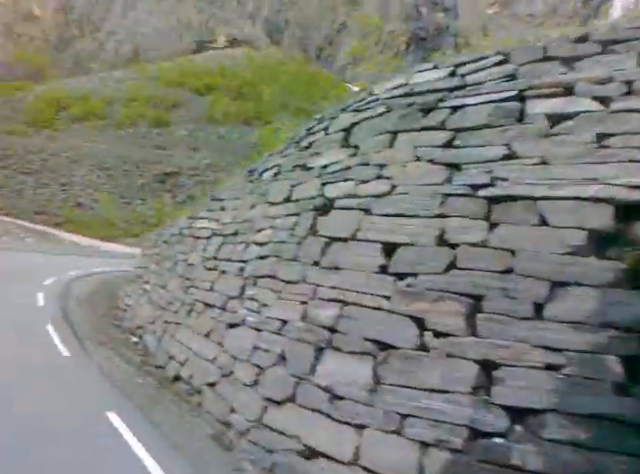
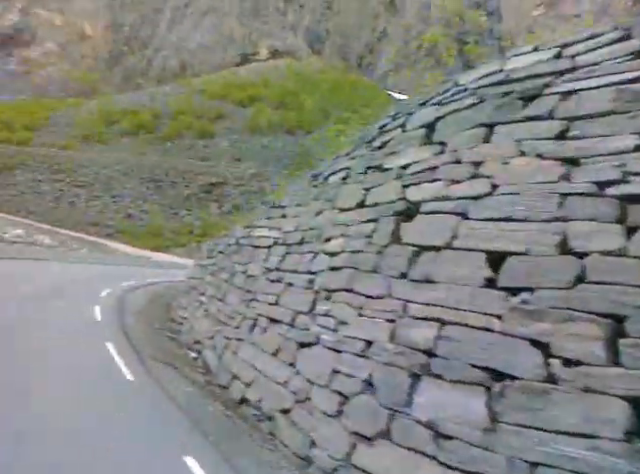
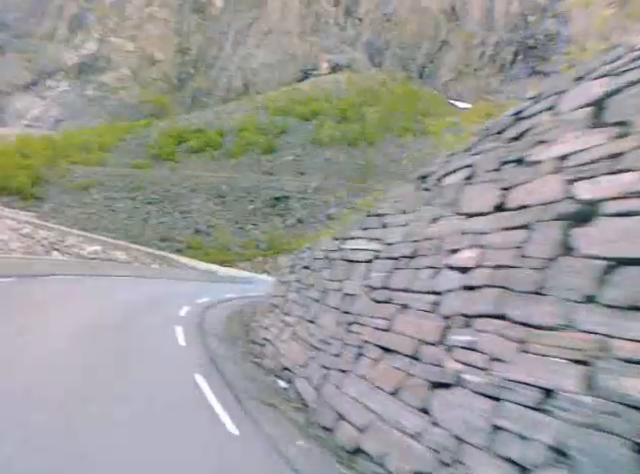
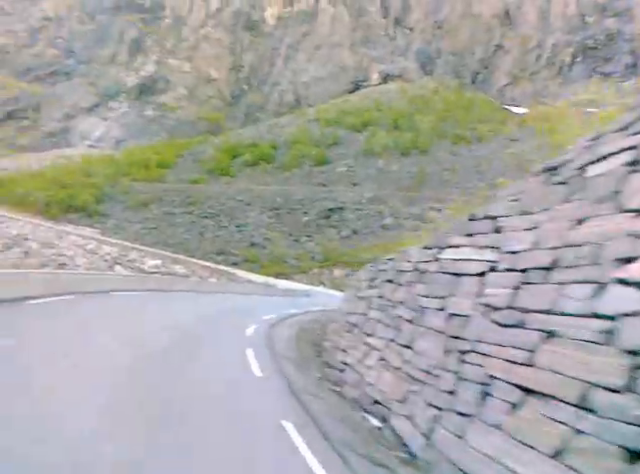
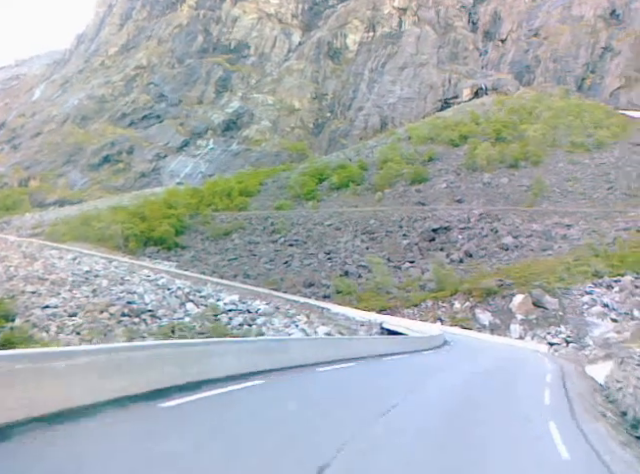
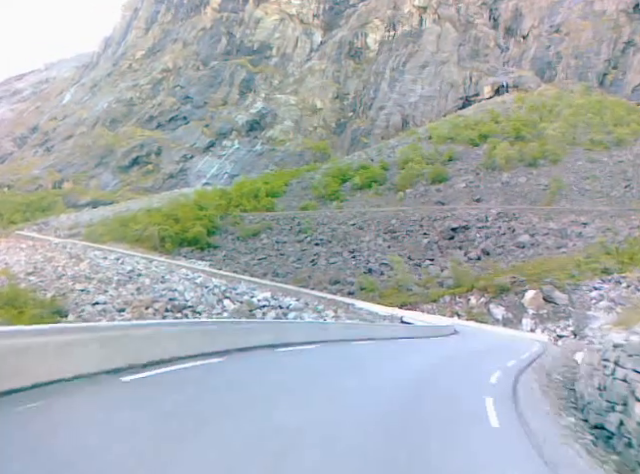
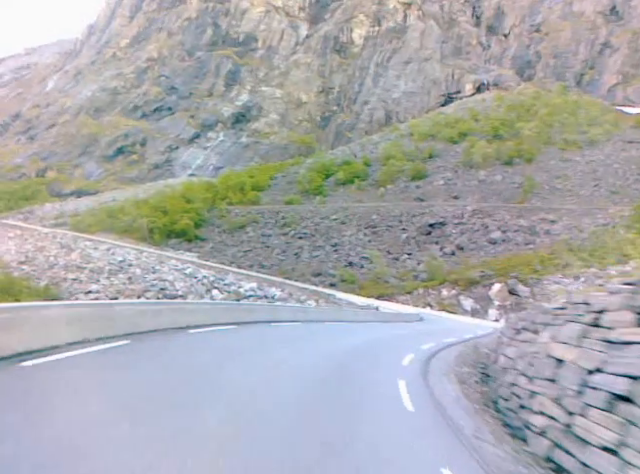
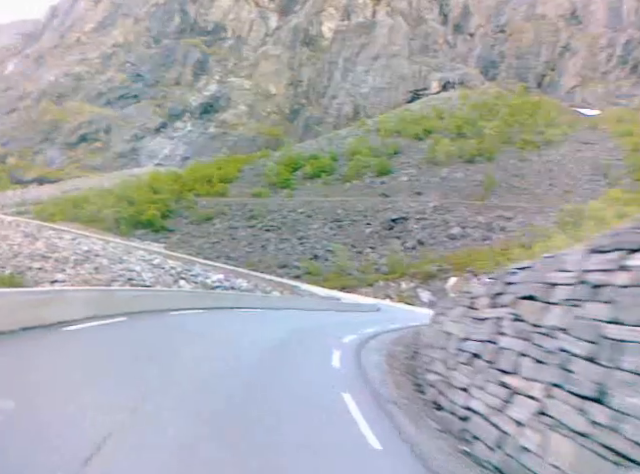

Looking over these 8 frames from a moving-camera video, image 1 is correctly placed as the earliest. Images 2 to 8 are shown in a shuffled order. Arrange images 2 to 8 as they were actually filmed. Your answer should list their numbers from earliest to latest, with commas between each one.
2, 3, 4, 8, 7, 6, 5
